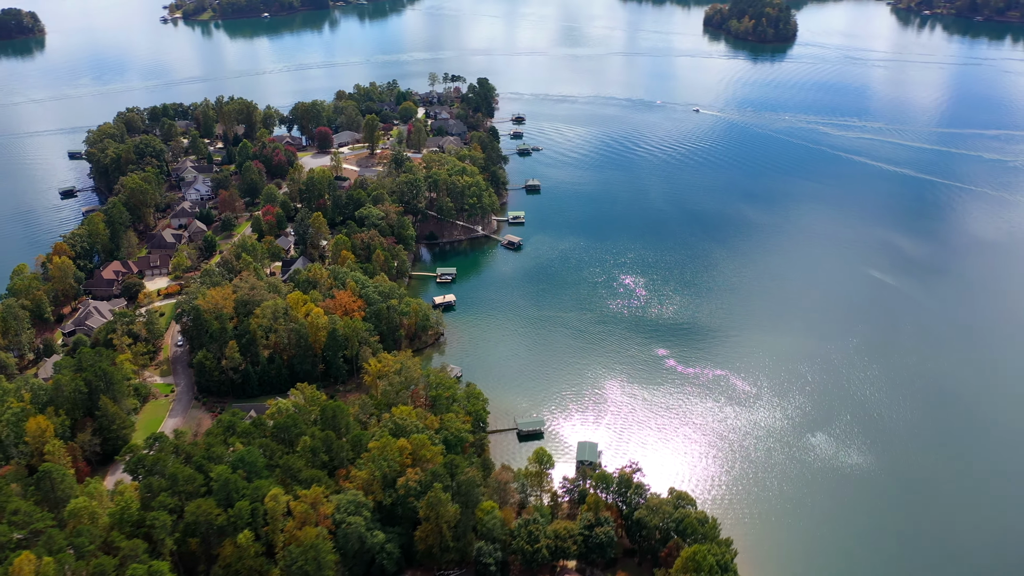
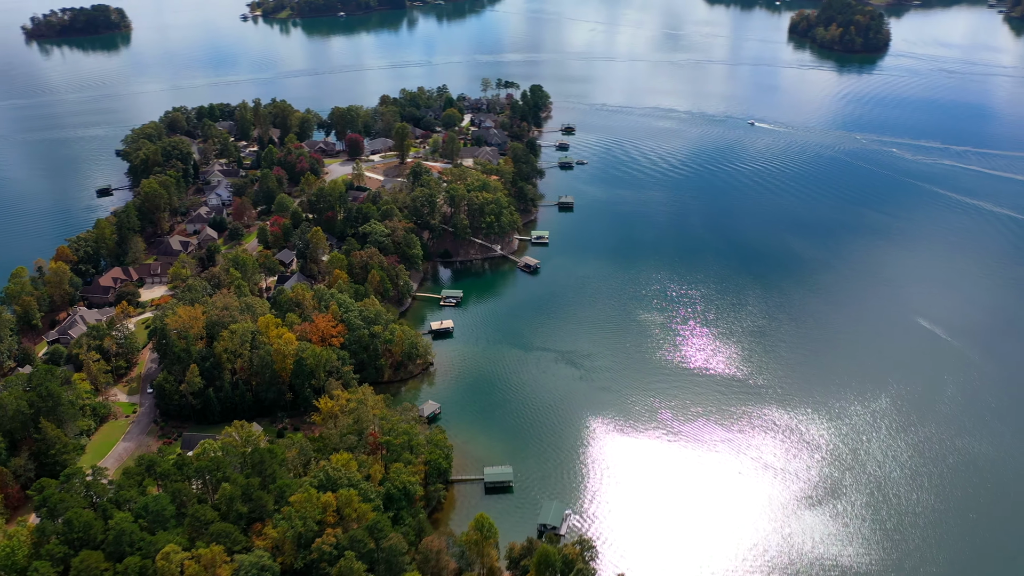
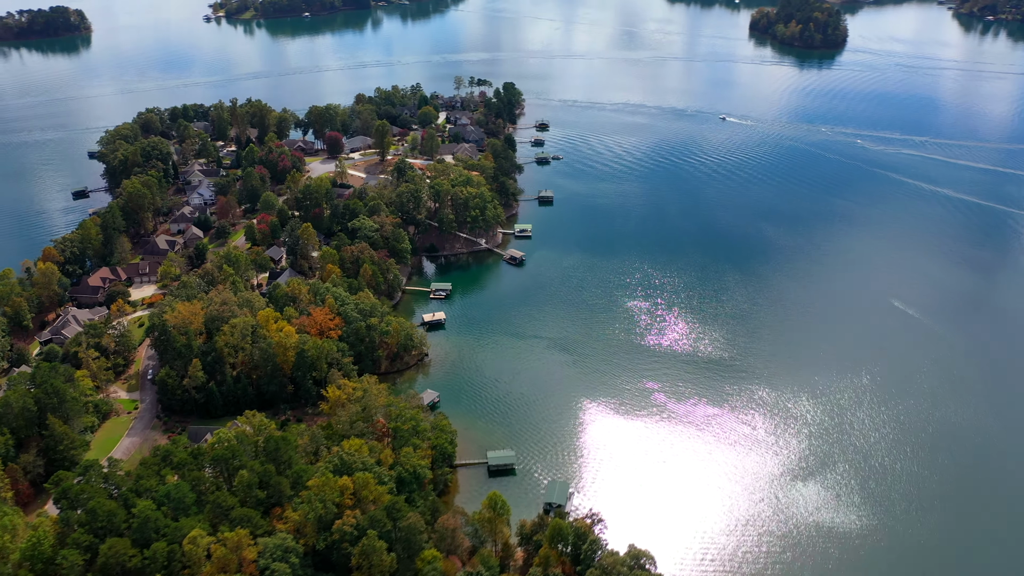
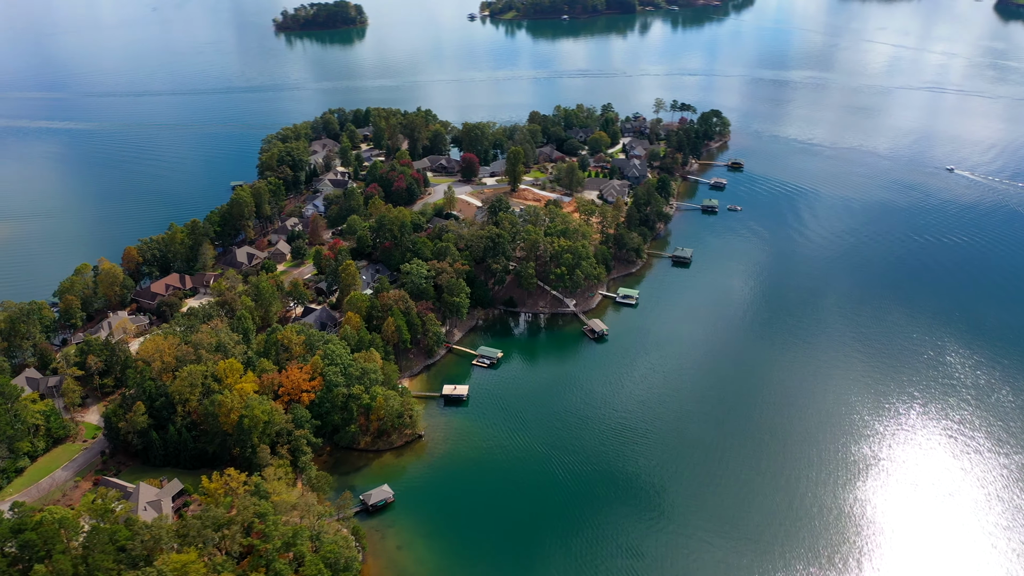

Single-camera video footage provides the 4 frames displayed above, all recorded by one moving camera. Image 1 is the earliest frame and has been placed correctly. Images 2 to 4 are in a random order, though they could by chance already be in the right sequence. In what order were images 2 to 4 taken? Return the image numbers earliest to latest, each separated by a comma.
3, 2, 4
